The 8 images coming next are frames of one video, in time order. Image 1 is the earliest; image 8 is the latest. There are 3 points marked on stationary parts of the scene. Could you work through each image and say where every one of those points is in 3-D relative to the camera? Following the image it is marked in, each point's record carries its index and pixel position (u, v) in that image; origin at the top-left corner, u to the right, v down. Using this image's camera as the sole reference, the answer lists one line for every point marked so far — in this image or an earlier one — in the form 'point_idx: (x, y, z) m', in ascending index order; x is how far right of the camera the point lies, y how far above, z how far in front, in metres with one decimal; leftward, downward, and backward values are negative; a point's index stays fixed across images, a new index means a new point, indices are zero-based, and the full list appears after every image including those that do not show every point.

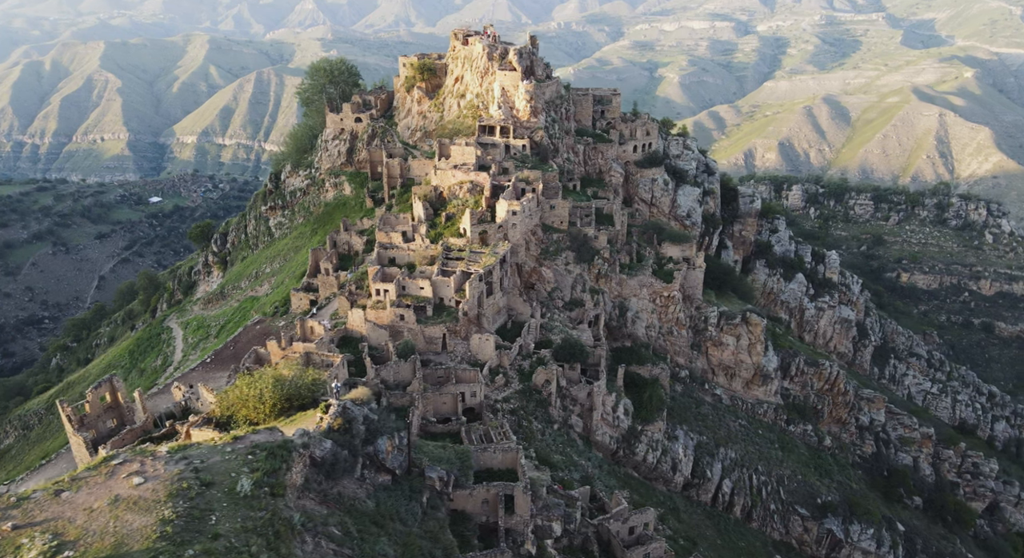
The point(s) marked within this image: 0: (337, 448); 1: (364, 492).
0: (-5.0, -4.8, +19.6) m
1: (-4.1, -6.0, +19.7) m
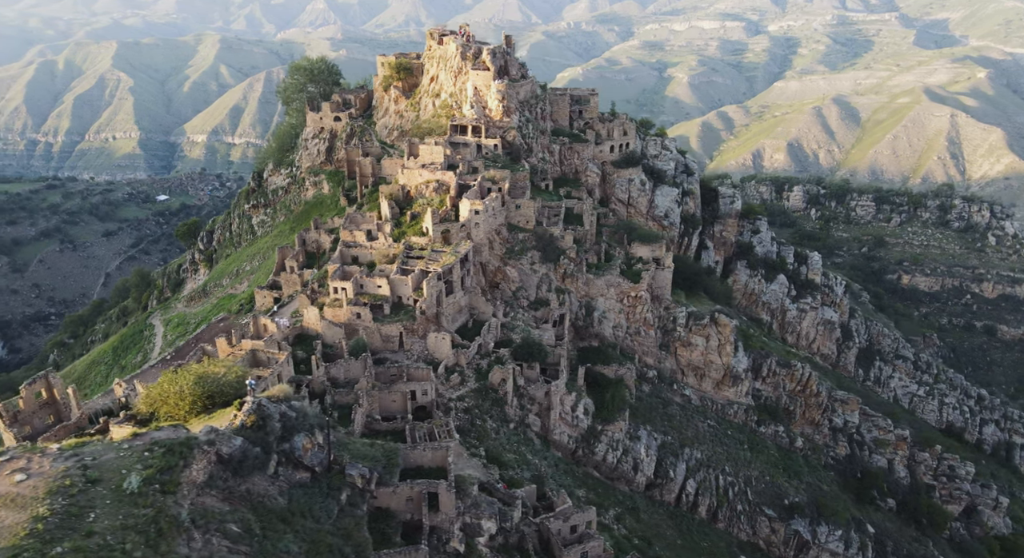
0: (-7.5, -4.7, +19.8) m
1: (-6.6, -6.0, +19.9) m
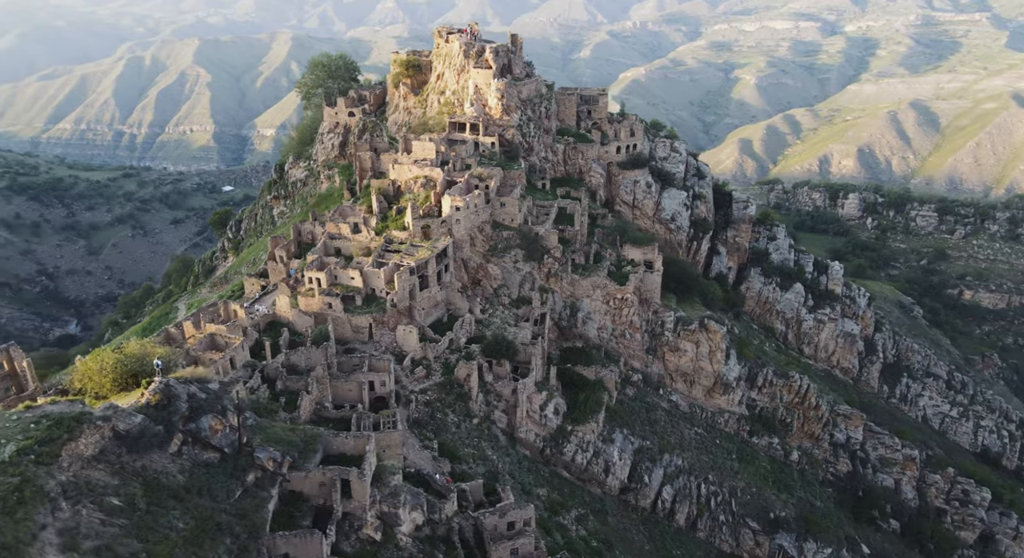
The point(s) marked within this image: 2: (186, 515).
0: (-10.7, -4.2, +20.7) m
1: (-9.9, -5.6, +20.7) m
2: (-9.0, -6.6, +19.6) m
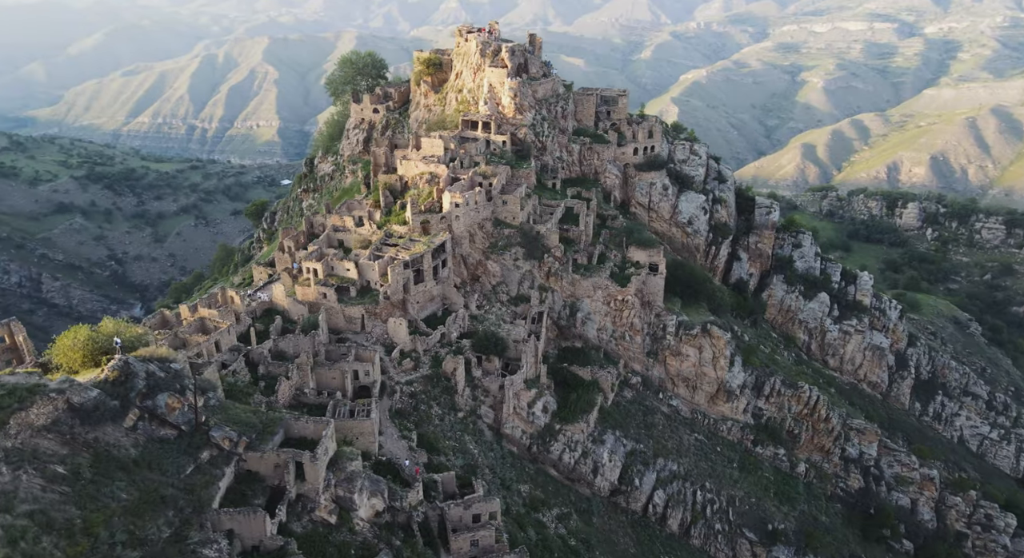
0: (-12.7, -3.7, +21.9) m
1: (-11.9, -5.0, +21.8) m
2: (-11.2, -6.1, +20.7) m
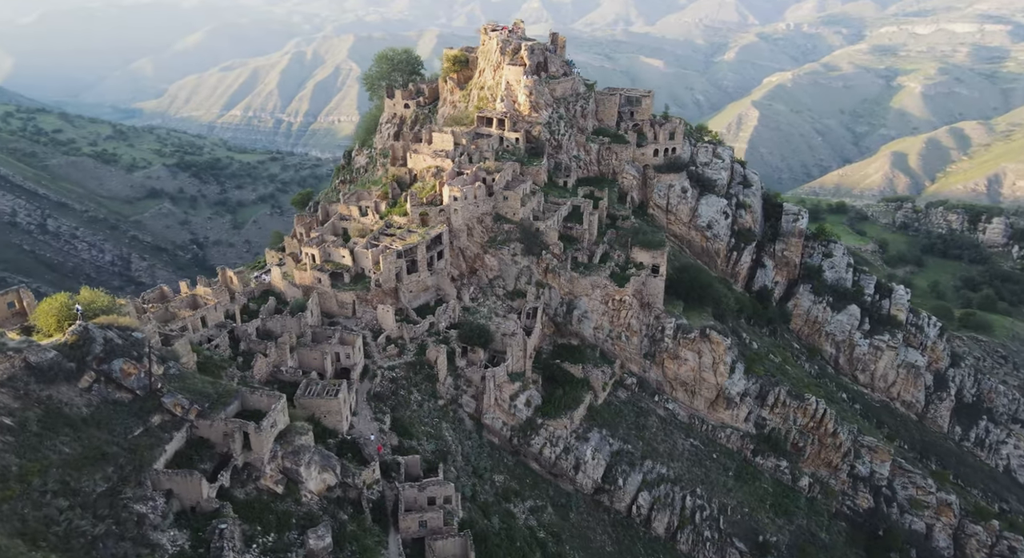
0: (-15.2, -2.7, +23.9) m
1: (-14.5, -4.1, +23.8) m
2: (-13.9, -5.2, +22.6) m
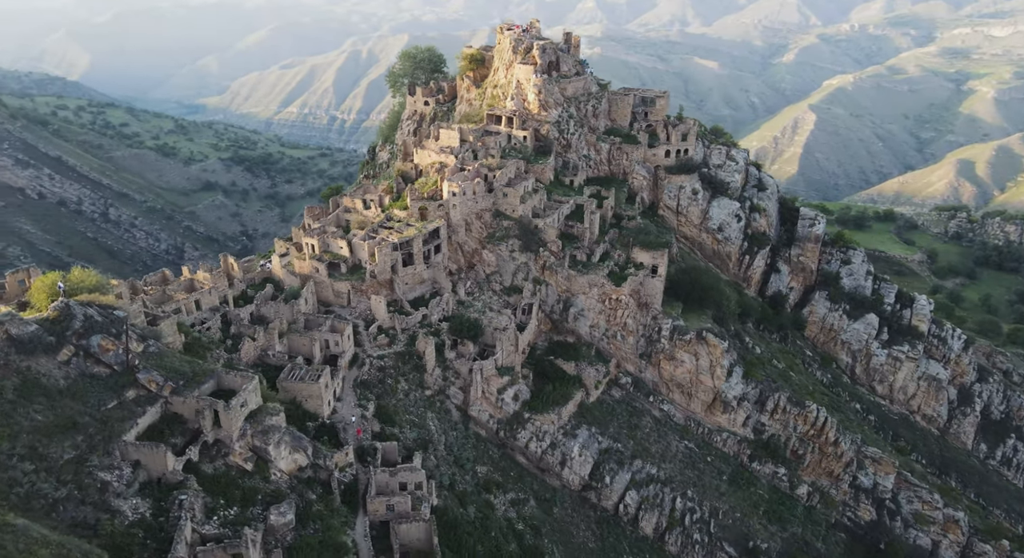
0: (-16.9, -1.9, +25.5) m
1: (-16.2, -3.3, +25.3) m
2: (-15.8, -4.4, +24.1) m
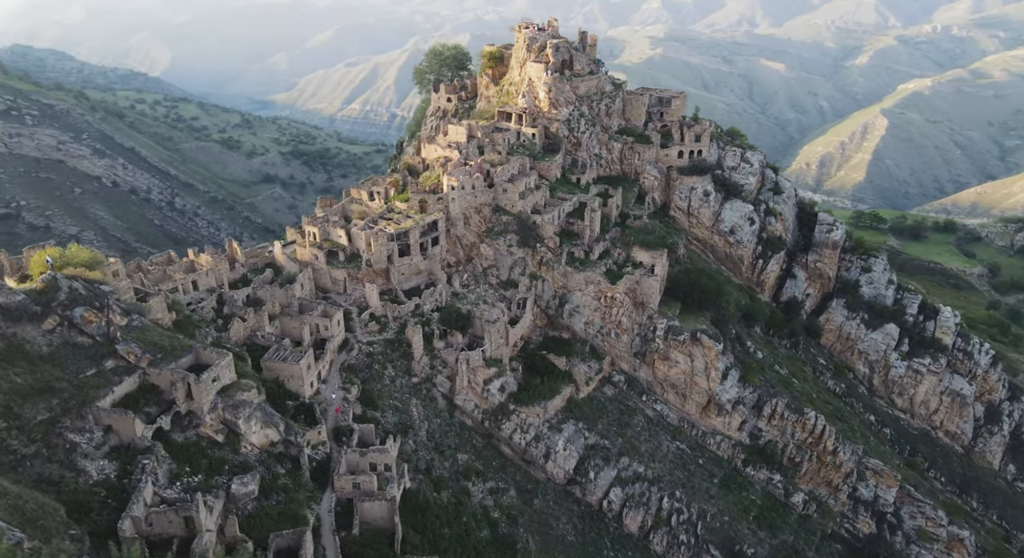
0: (-18.7, -0.9, +27.6) m
1: (-18.1, -2.3, +27.4) m
2: (-17.8, -3.5, +26.1) m
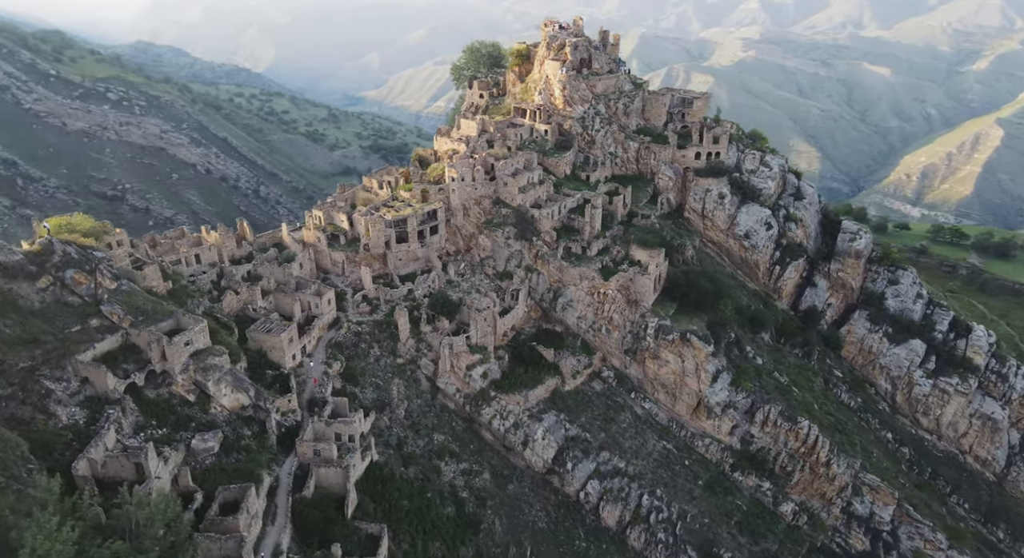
0: (-21.0, +0.7, +30.9) m
1: (-20.5, -0.8, +30.6) m
2: (-20.4, -1.9, +29.3) m
